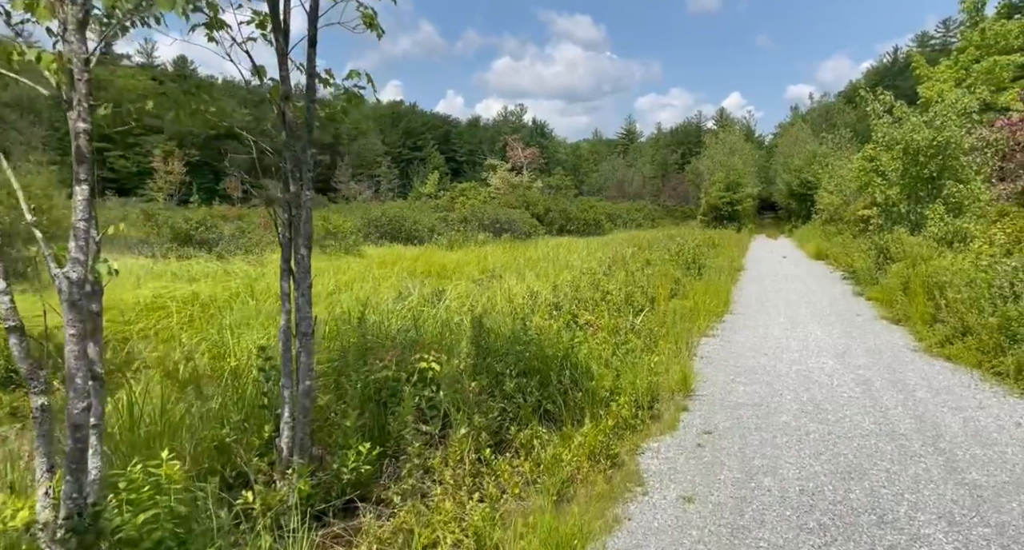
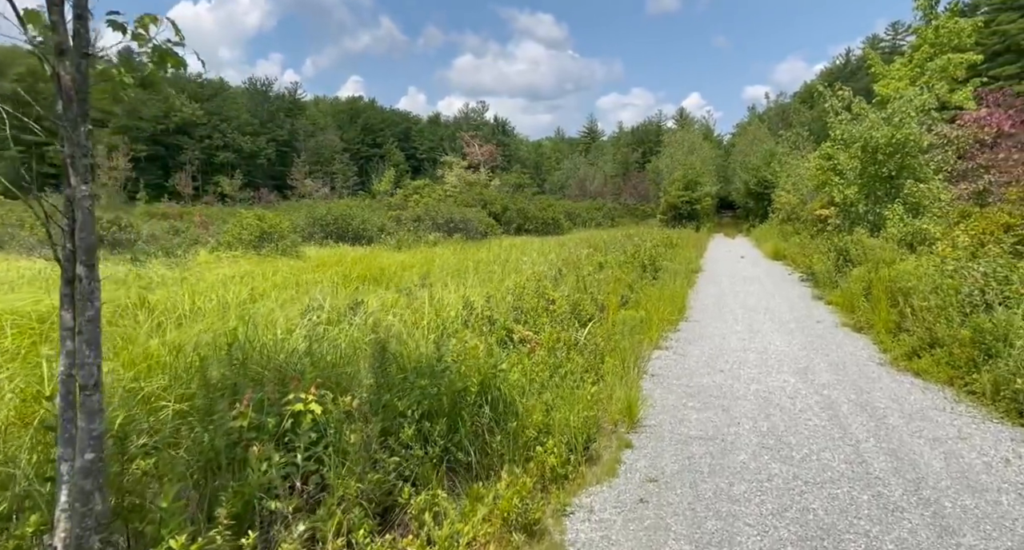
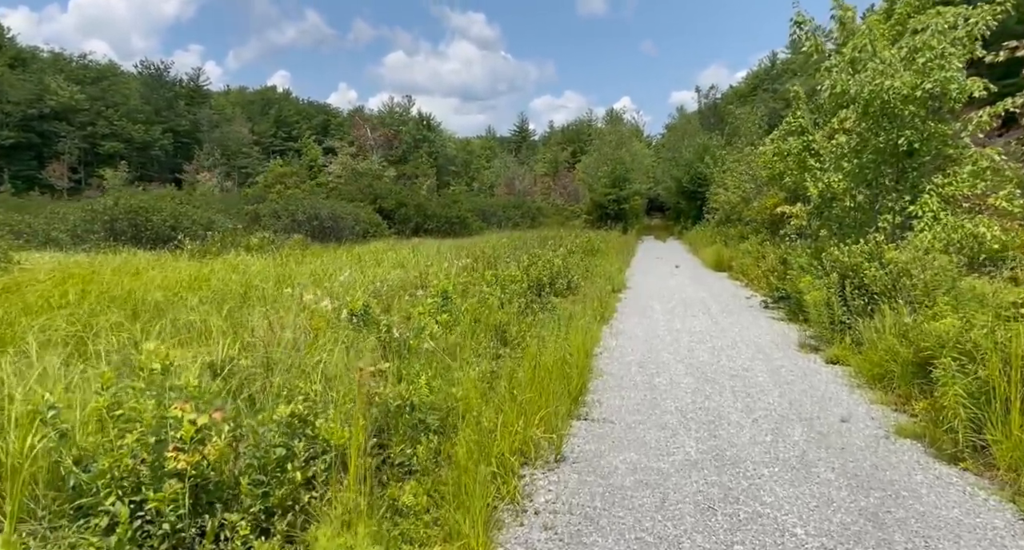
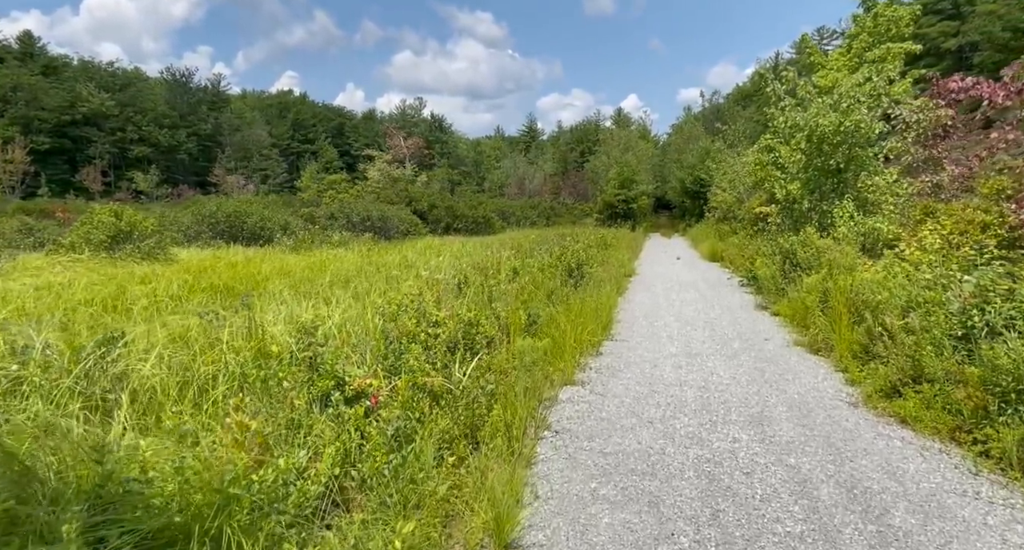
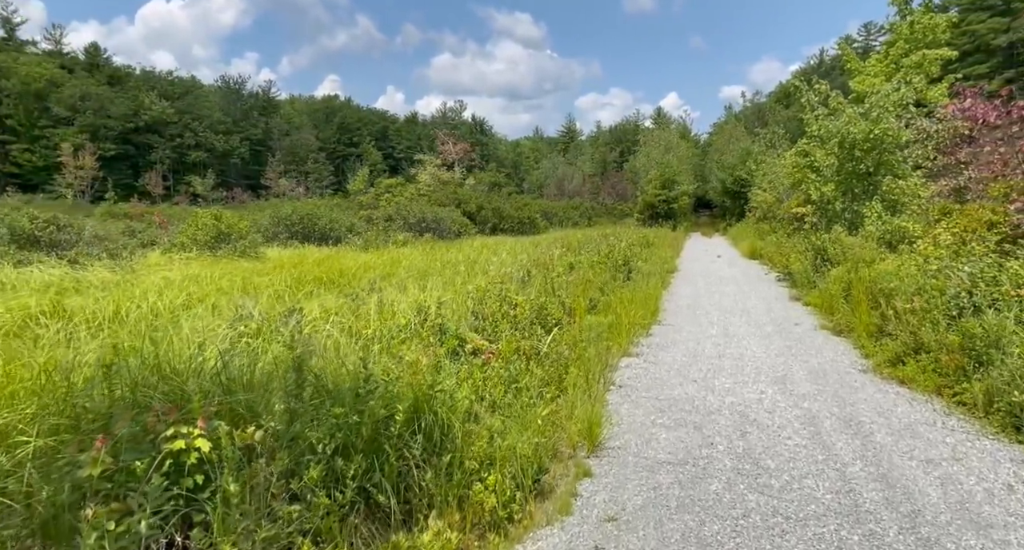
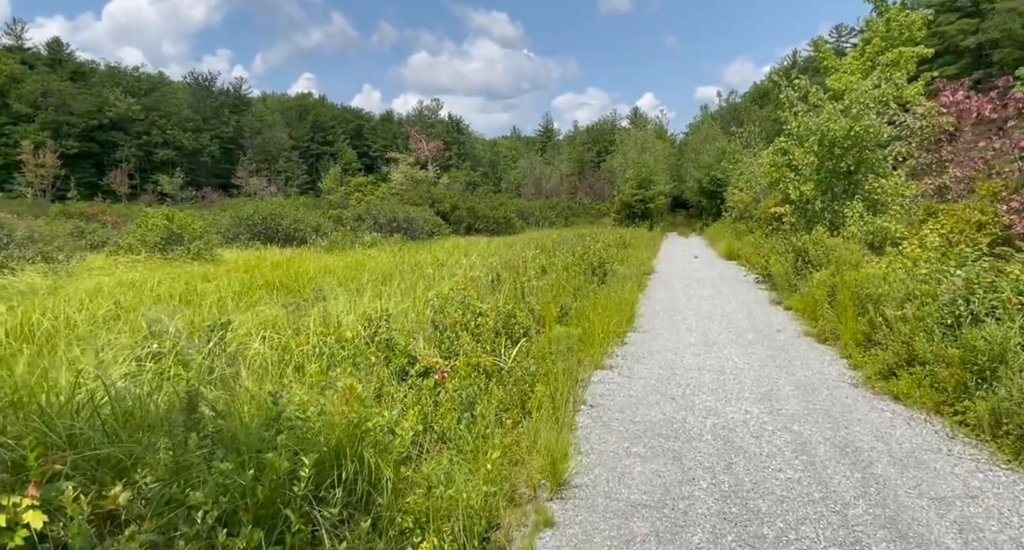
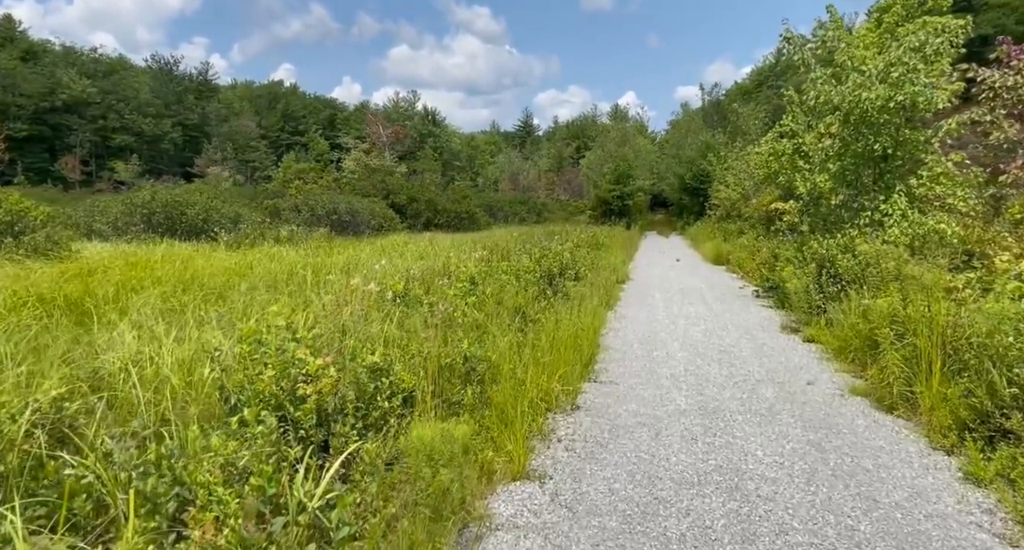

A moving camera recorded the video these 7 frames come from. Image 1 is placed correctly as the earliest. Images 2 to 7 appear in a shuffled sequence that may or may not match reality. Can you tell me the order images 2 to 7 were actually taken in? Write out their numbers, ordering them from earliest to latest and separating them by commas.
2, 5, 6, 4, 7, 3
